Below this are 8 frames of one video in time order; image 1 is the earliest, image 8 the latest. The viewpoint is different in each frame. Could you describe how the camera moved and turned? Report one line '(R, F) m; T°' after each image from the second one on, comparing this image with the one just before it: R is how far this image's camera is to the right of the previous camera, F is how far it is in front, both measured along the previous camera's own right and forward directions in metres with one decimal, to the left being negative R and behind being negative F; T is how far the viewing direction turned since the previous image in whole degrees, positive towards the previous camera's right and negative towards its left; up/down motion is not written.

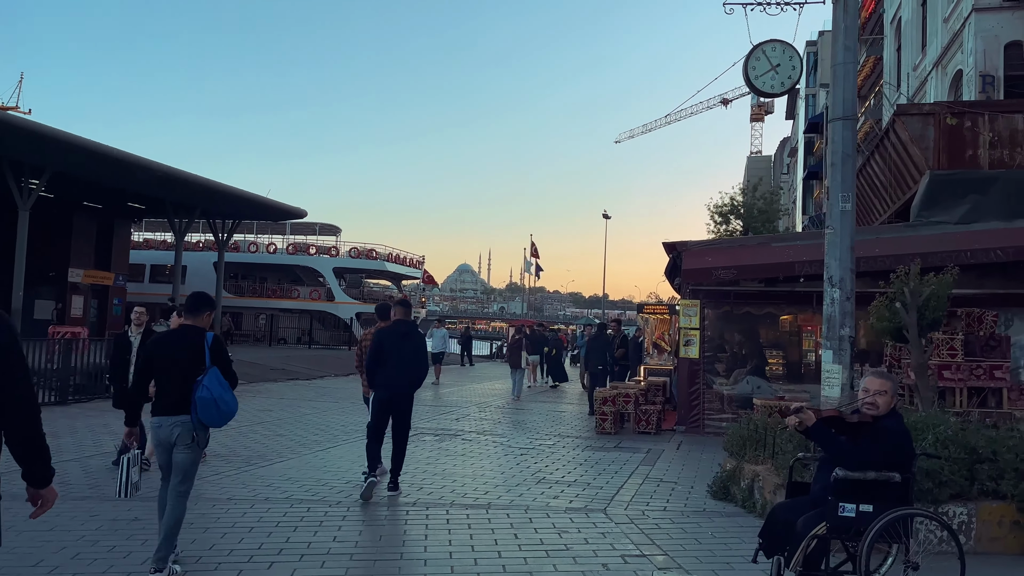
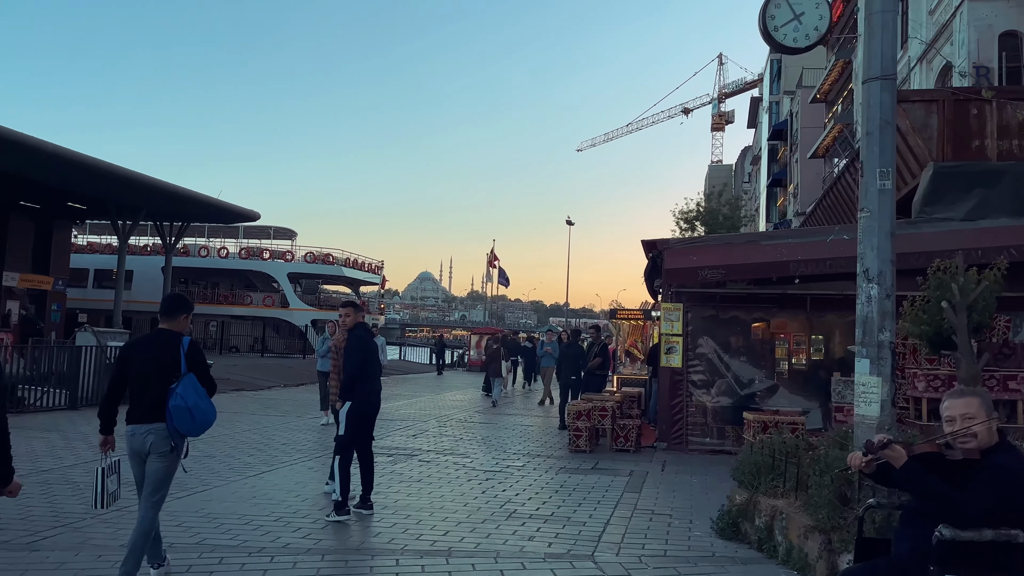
(0.0, +1.3) m; +3°
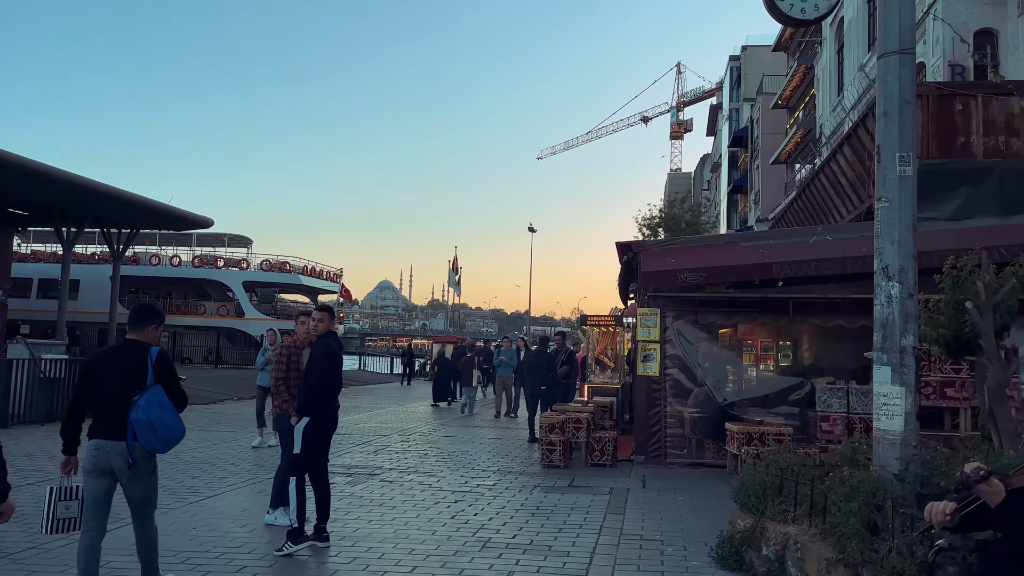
(-0.1, +0.7) m; +3°
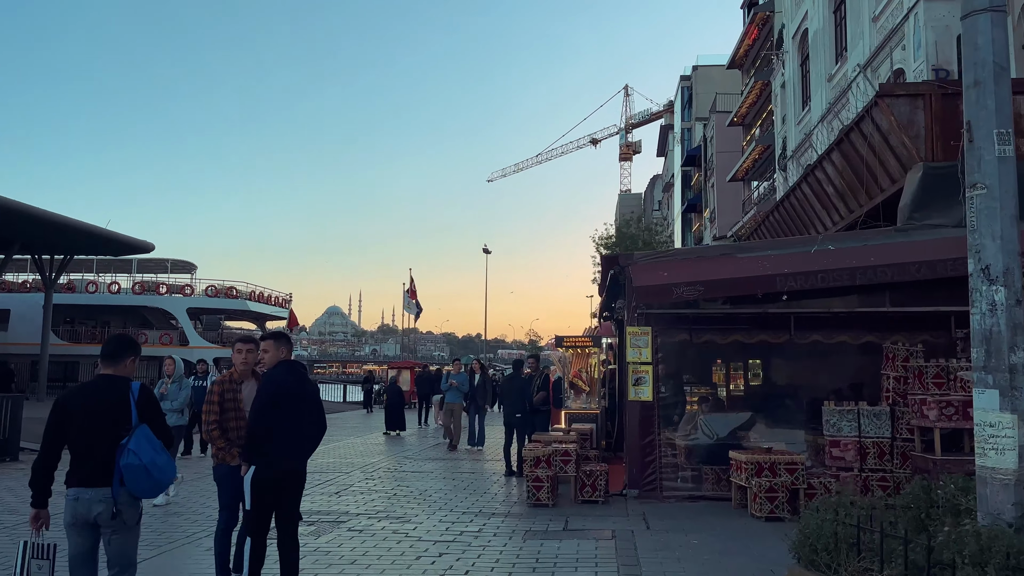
(-0.3, +1.0) m; +4°
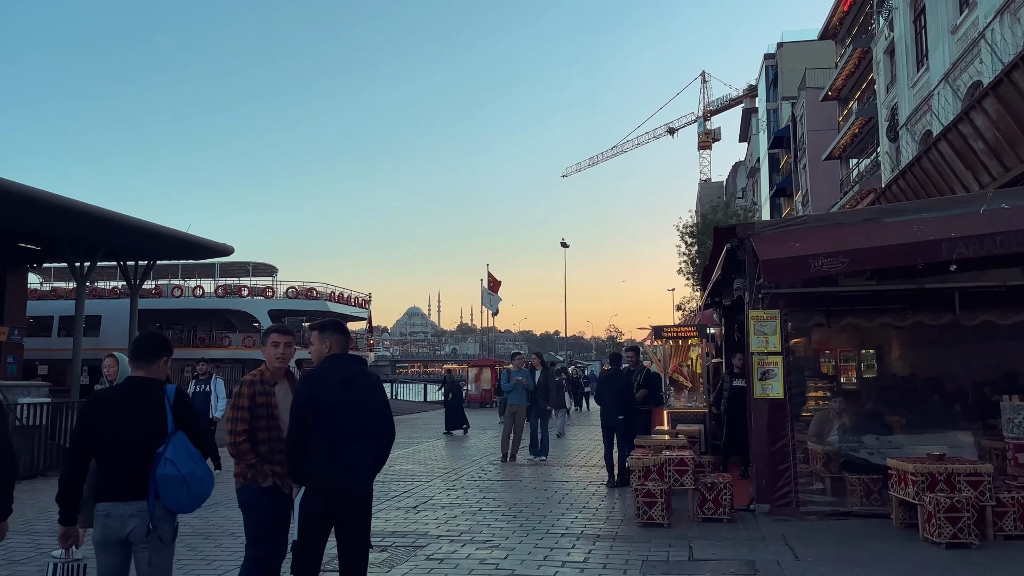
(-0.2, +1.4) m; -5°
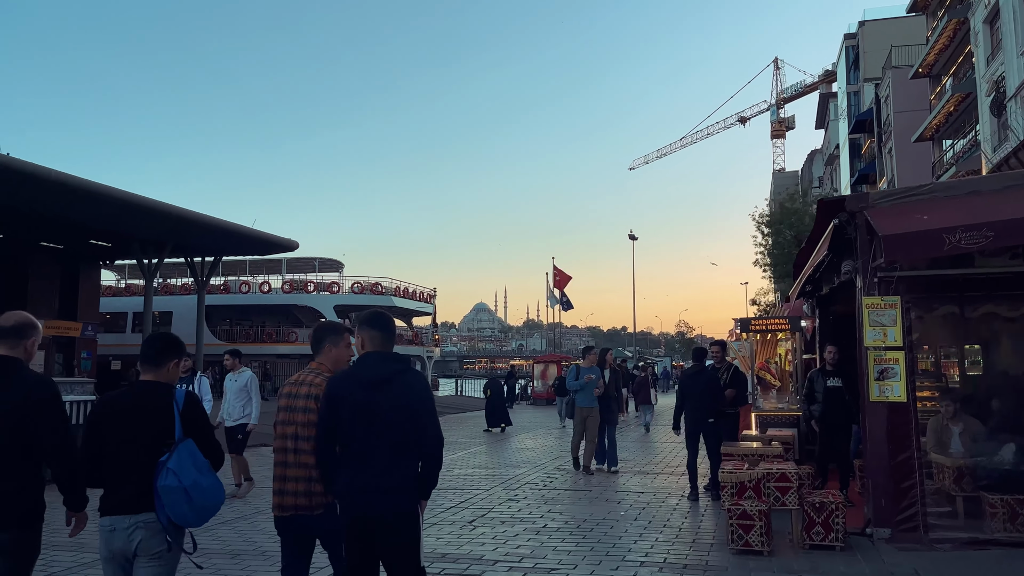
(0.0, +1.1) m; -5°
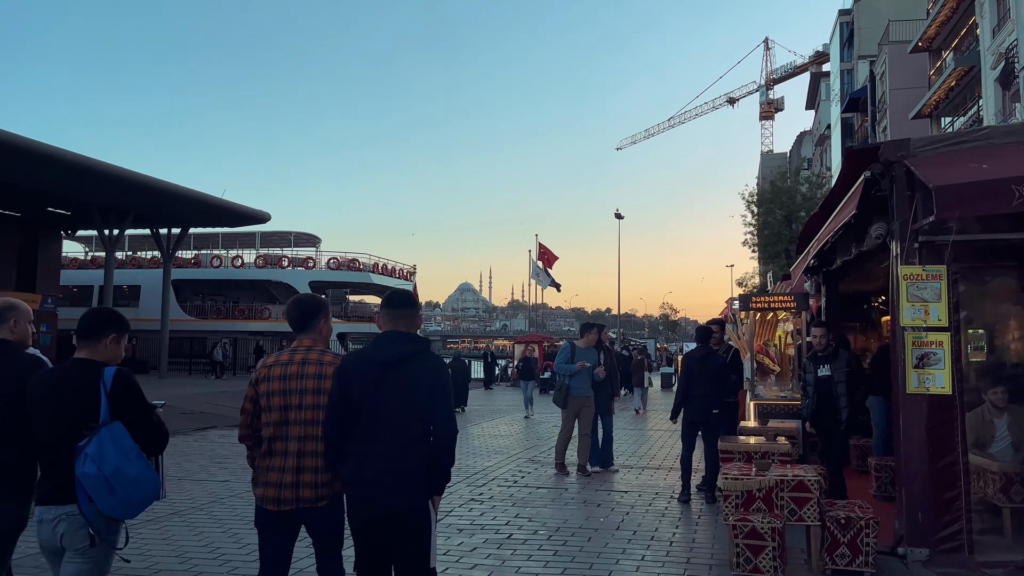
(+0.2, +1.3) m; +1°
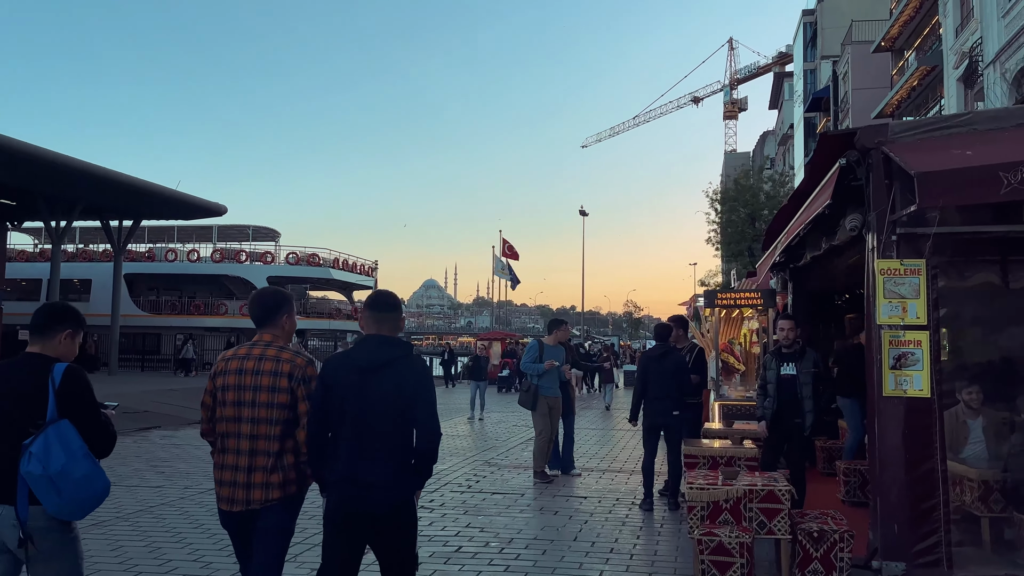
(+0.1, +0.5) m; +2°
